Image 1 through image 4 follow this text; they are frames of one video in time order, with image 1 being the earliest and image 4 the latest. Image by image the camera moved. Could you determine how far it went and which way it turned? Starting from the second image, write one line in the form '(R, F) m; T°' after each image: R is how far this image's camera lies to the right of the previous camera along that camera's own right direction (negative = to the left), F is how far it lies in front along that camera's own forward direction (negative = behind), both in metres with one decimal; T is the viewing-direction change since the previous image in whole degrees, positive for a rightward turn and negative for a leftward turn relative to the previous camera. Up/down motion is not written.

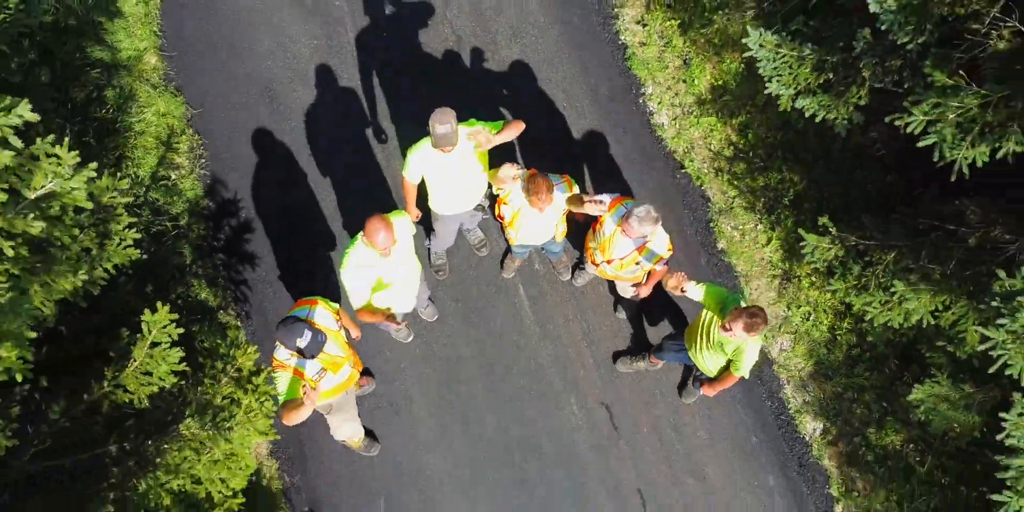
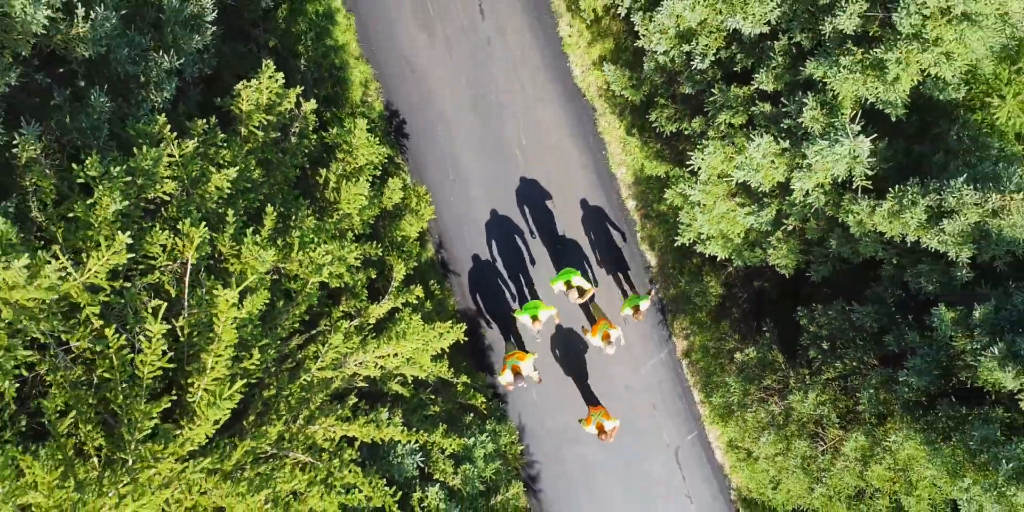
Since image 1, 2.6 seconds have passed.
(-0.2, -8.6) m; +1°
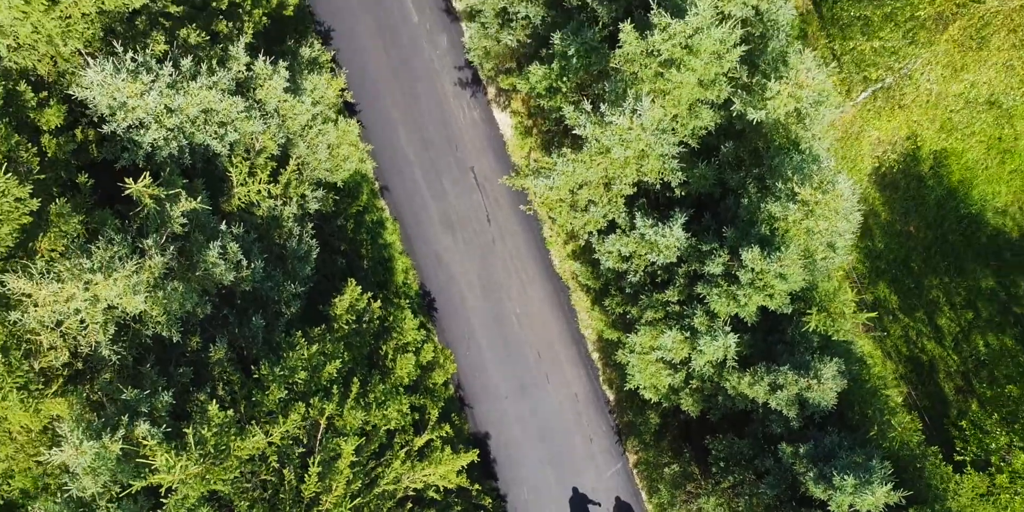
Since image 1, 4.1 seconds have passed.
(0.0, -6.3) m; 0°
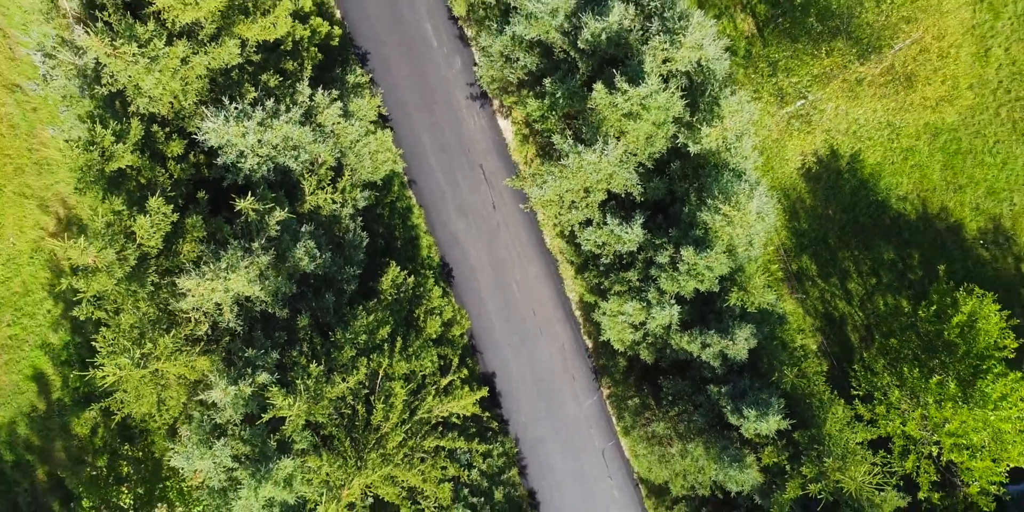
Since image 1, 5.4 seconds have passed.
(-0.2, -5.9) m; 0°
